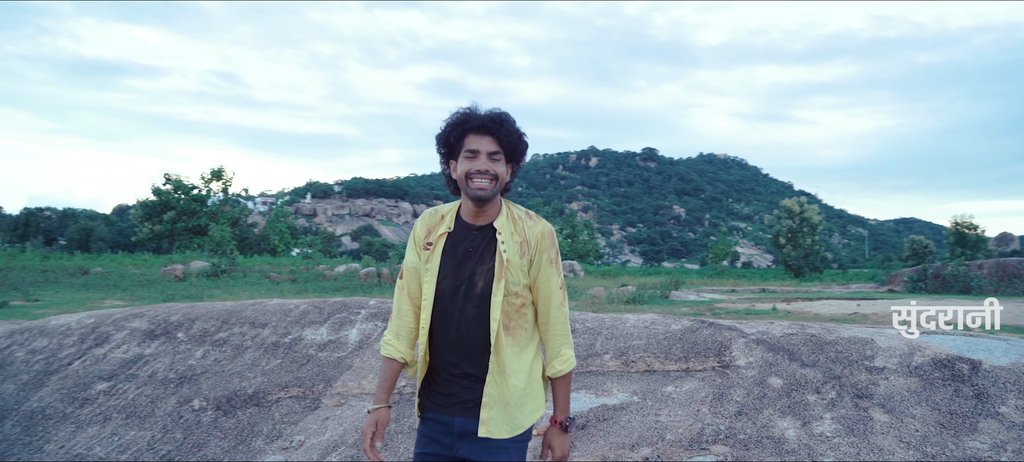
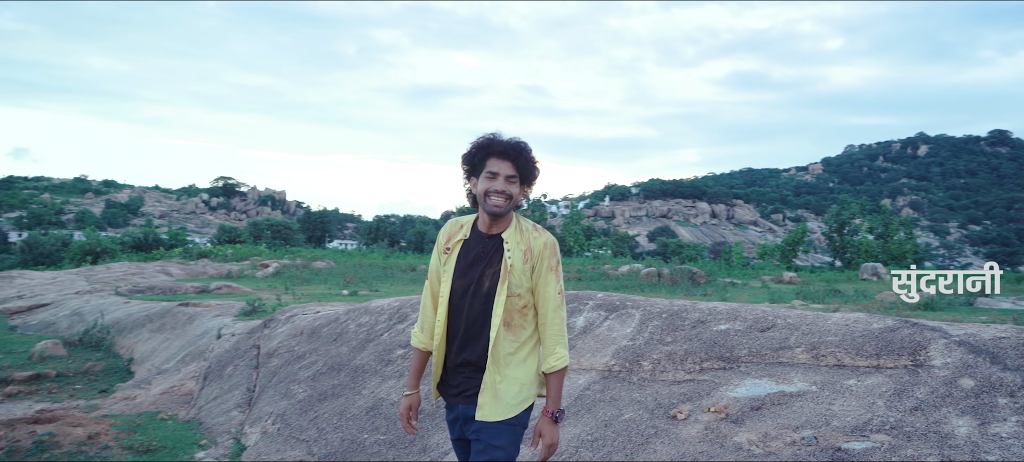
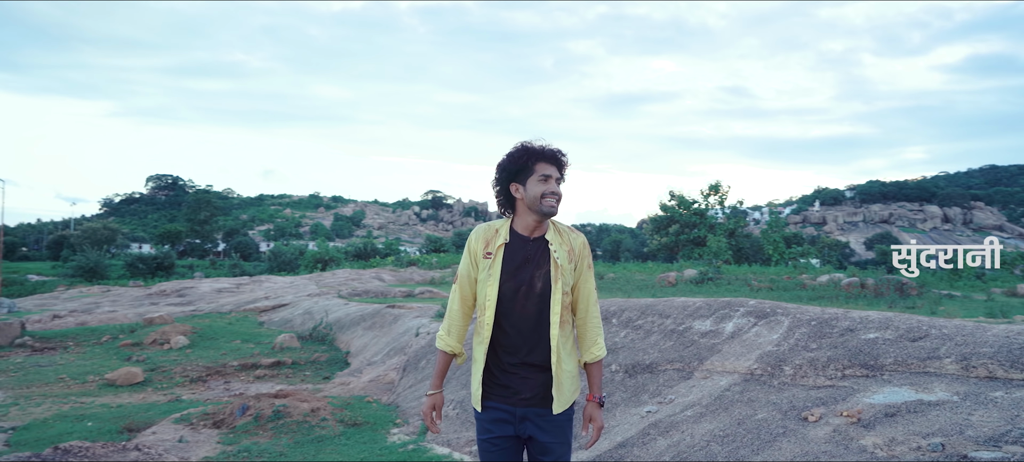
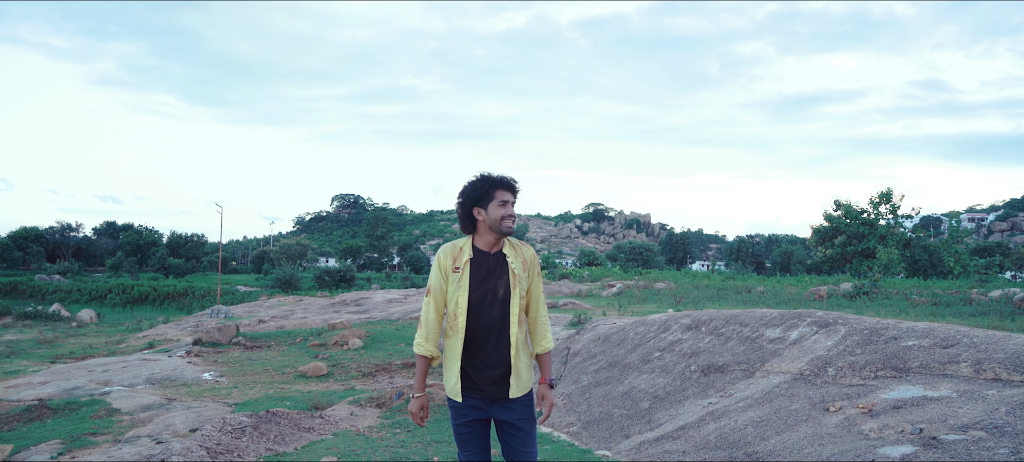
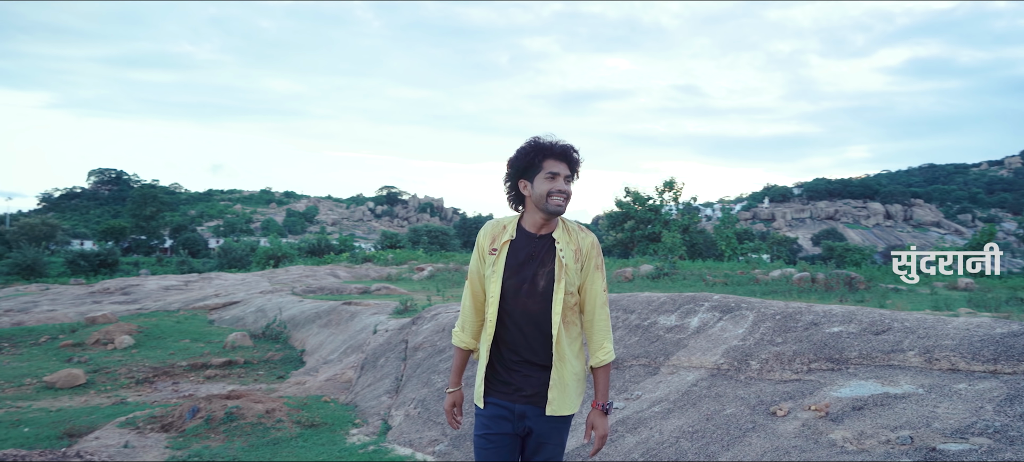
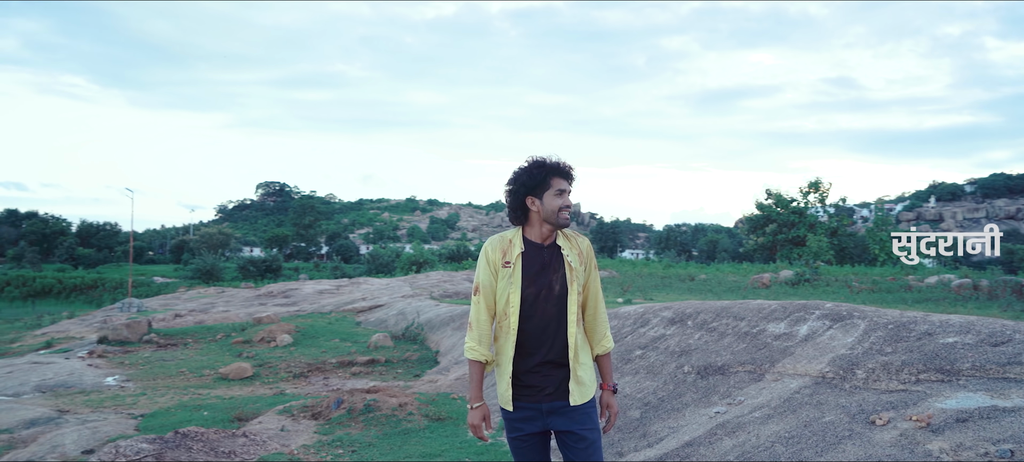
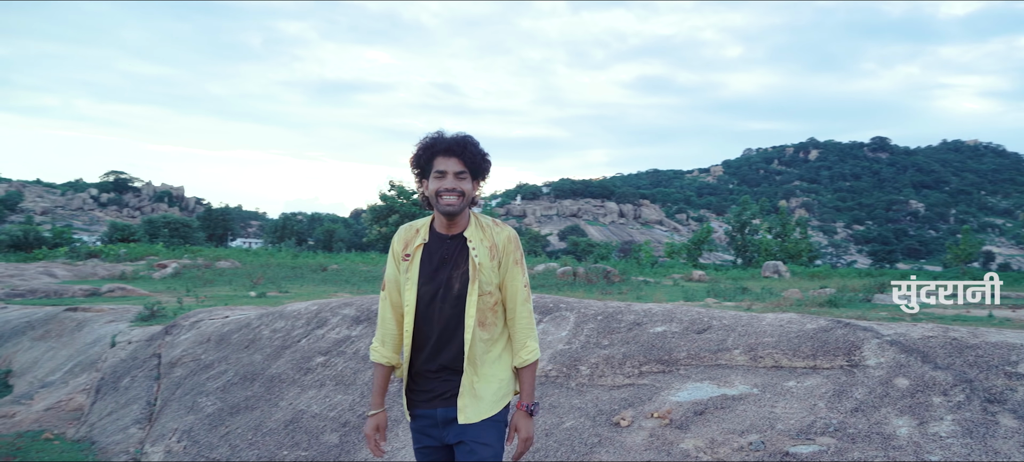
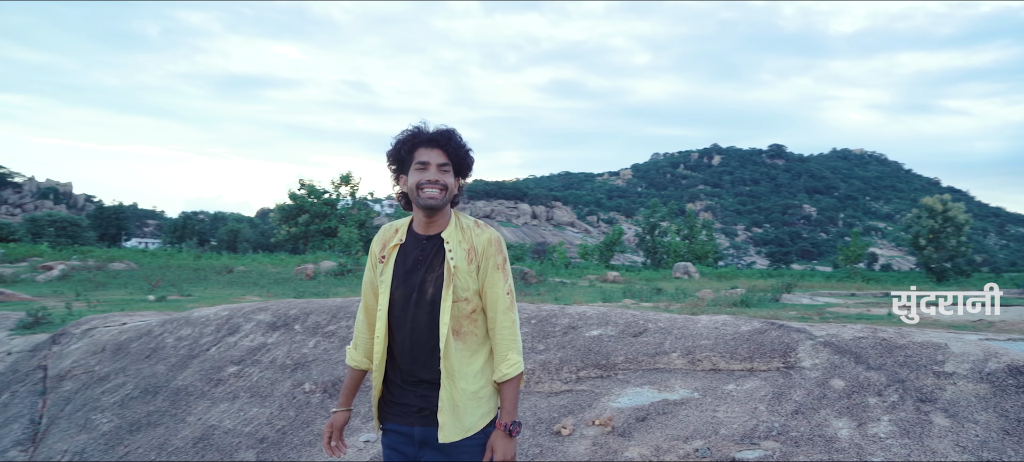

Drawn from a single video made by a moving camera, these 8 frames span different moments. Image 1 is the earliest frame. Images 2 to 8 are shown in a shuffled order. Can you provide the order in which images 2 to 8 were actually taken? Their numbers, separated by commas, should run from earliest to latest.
8, 7, 2, 5, 3, 6, 4
